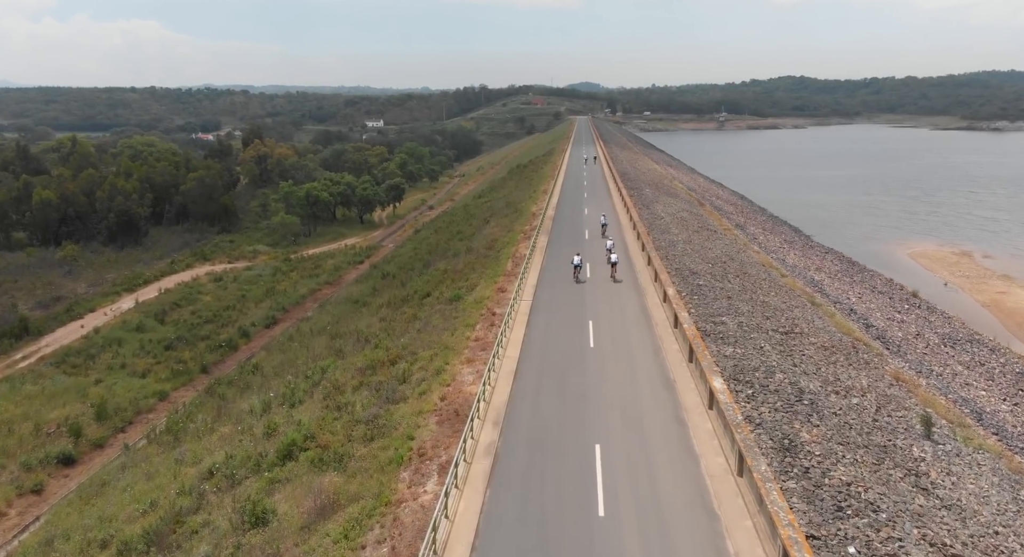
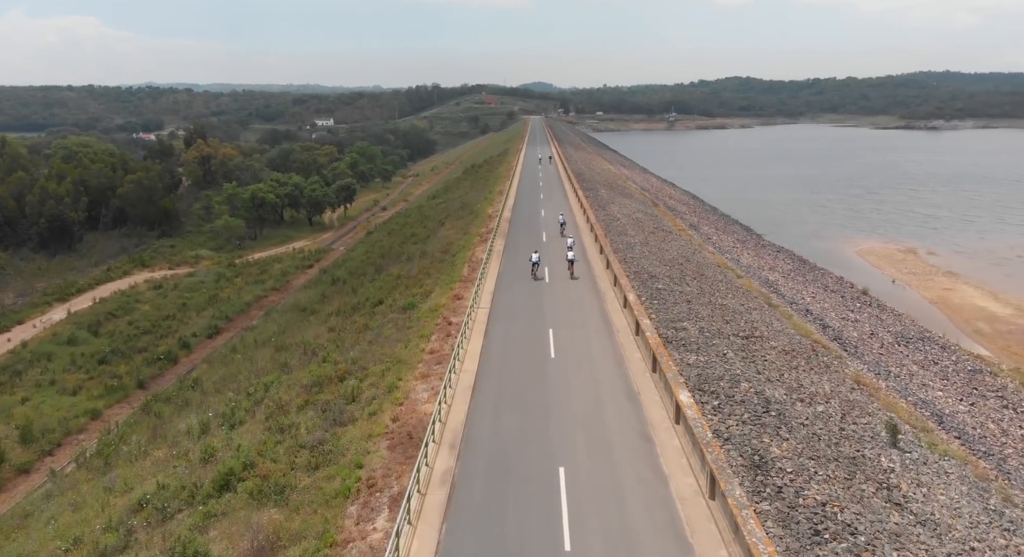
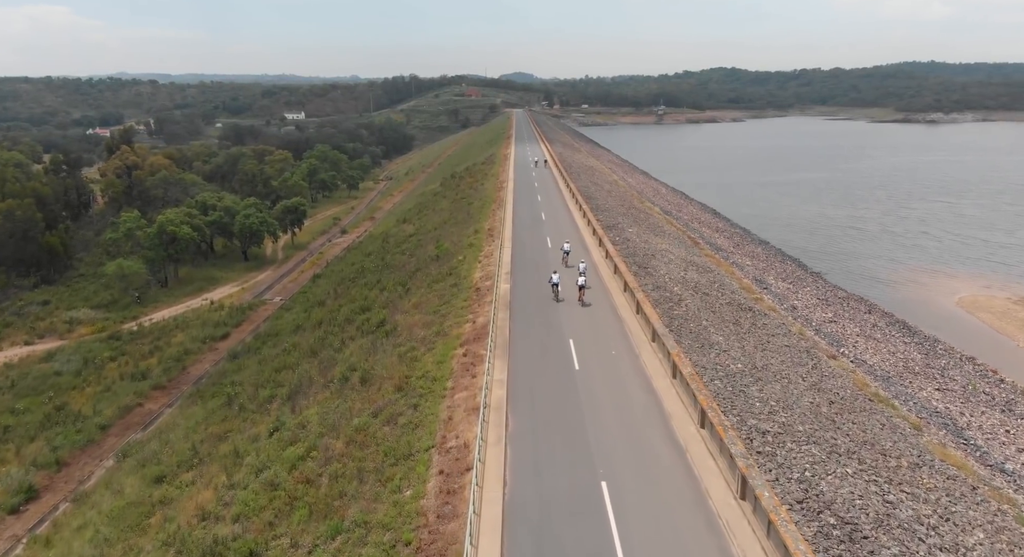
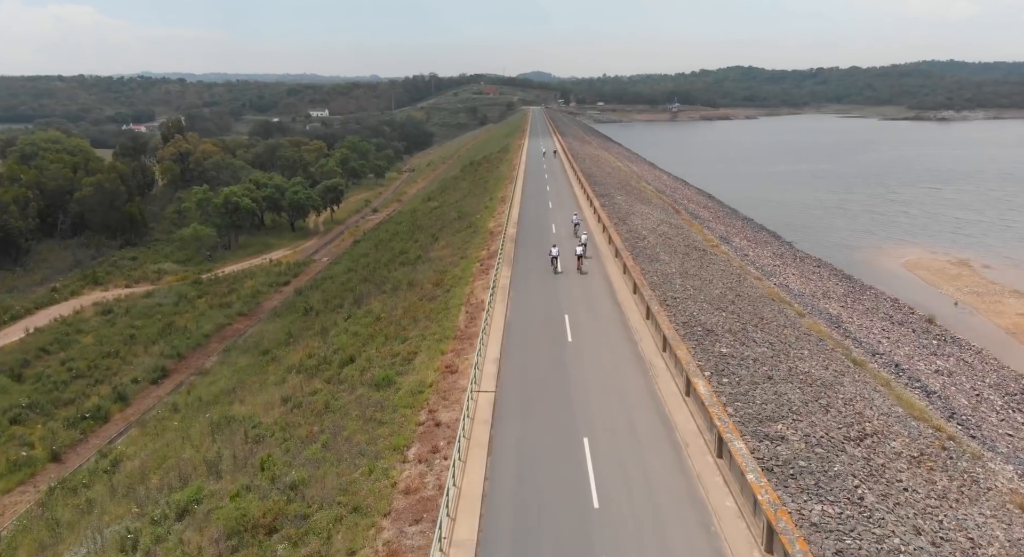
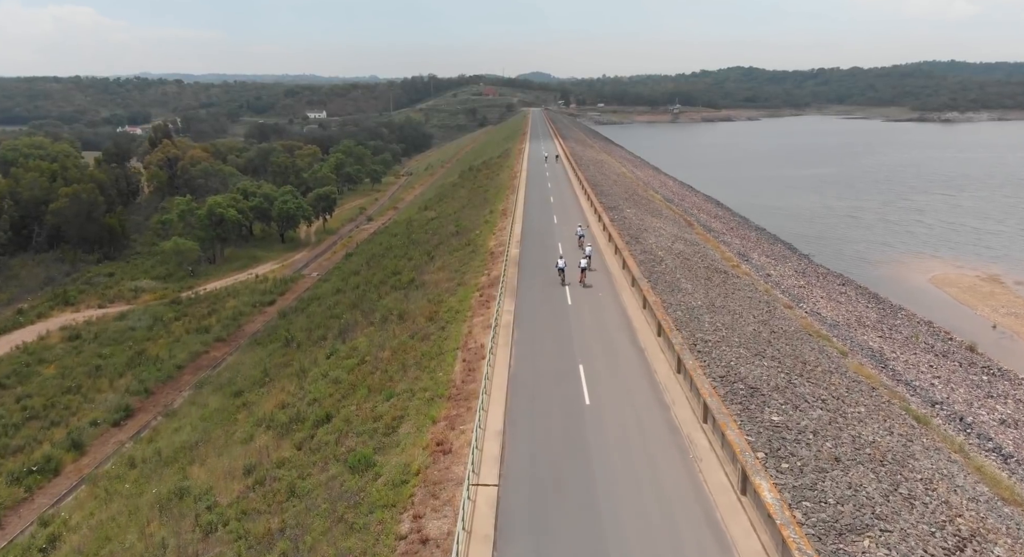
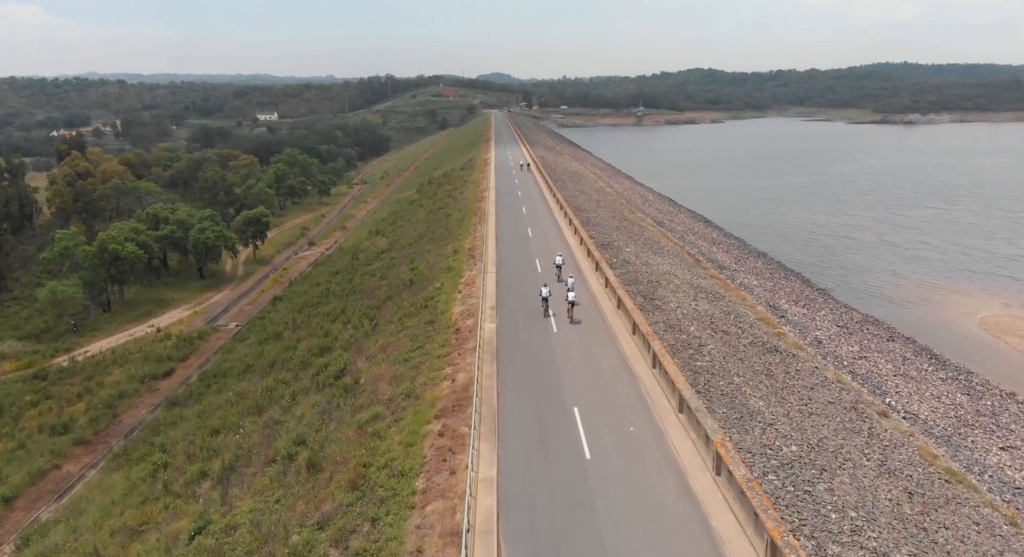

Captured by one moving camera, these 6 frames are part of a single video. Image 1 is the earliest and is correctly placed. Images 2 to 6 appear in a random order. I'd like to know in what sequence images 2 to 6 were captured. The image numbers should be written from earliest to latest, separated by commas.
2, 4, 5, 3, 6
